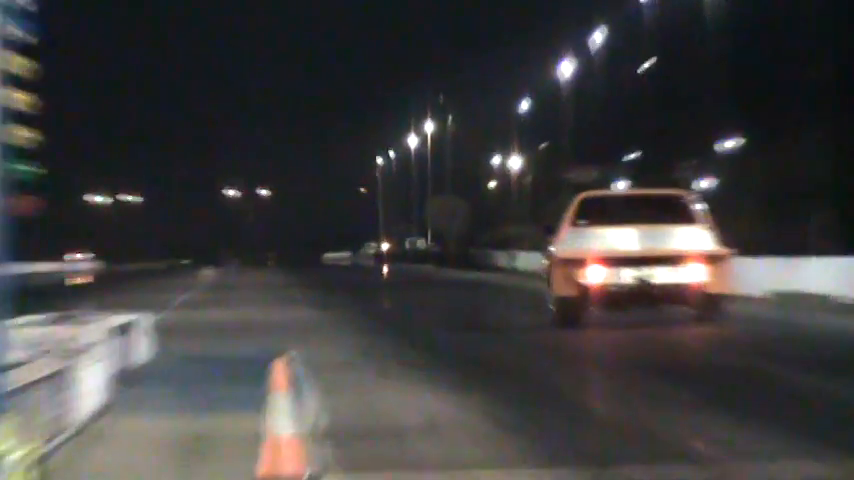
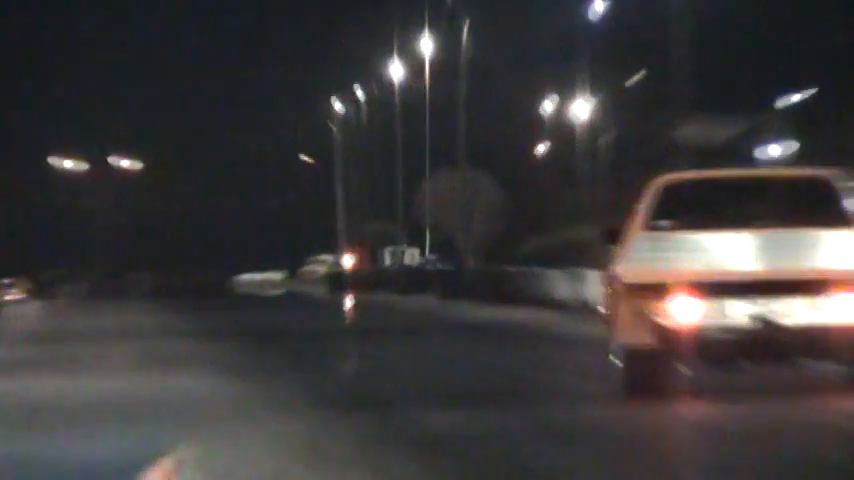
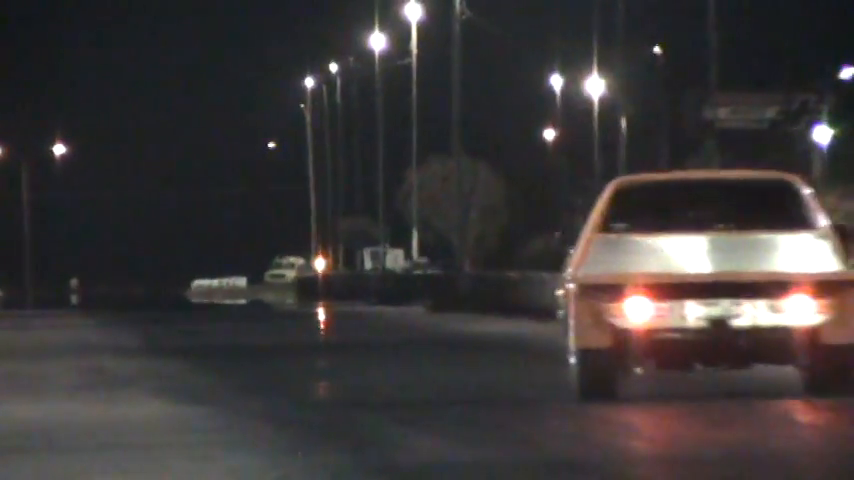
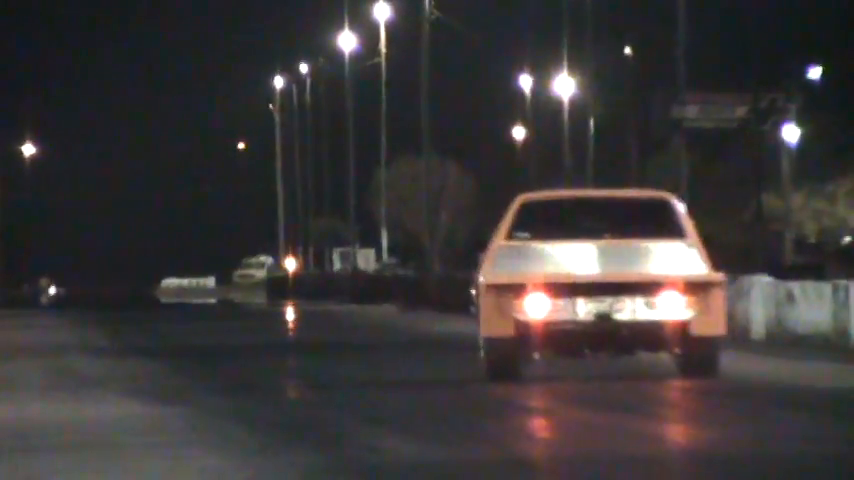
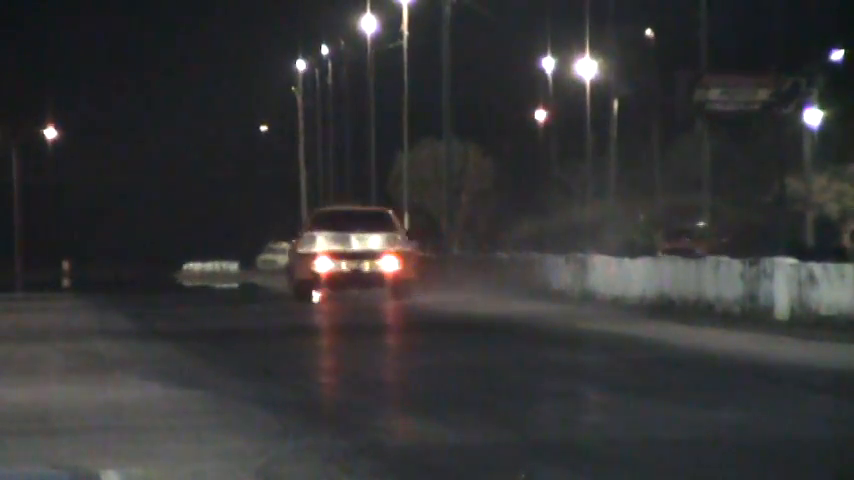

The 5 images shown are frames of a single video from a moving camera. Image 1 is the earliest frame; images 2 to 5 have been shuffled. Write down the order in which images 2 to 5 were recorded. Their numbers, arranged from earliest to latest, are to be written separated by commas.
2, 3, 4, 5
